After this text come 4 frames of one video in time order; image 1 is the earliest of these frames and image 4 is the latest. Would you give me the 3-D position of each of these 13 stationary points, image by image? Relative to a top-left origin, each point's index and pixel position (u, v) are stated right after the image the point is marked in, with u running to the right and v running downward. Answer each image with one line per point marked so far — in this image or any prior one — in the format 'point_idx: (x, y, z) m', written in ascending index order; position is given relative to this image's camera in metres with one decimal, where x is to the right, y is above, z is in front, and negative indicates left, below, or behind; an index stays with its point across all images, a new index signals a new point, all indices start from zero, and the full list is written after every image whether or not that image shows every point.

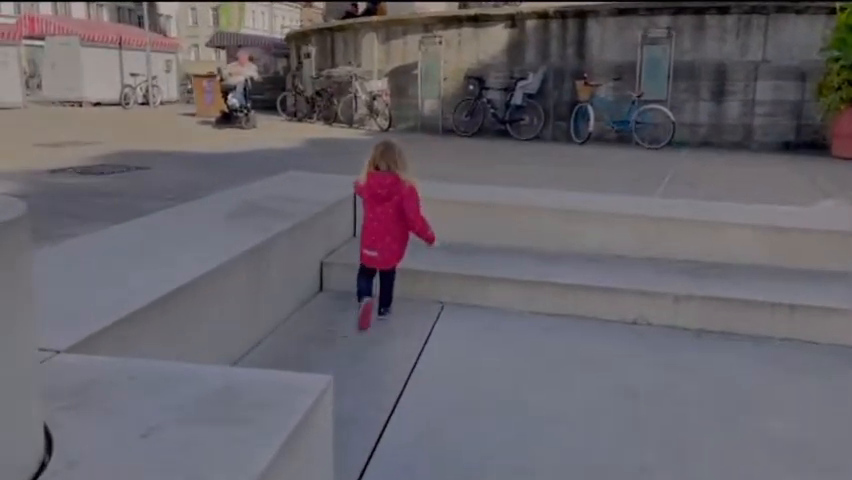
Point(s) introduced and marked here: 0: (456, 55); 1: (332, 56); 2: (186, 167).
0: (+0.6, +3.9, +14.9) m
1: (-2.3, +4.6, +17.7) m
2: (-3.1, +0.9, +9.2) m
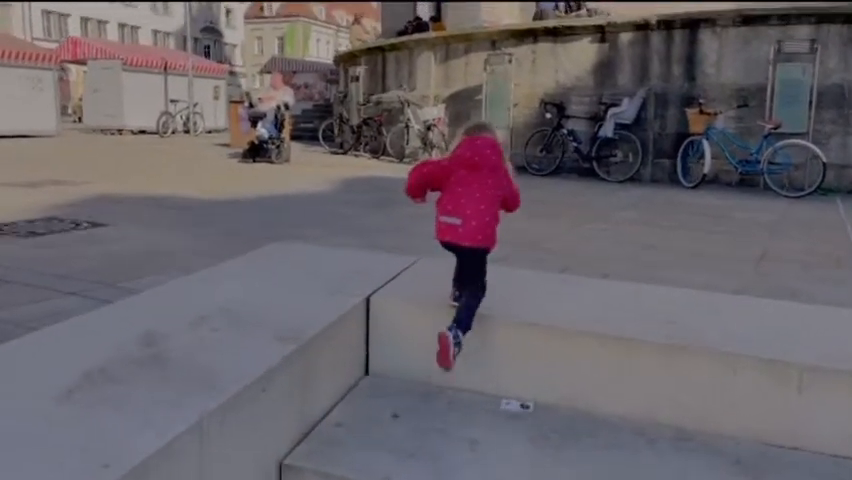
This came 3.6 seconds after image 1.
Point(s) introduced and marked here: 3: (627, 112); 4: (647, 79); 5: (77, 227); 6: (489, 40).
0: (+1.8, +2.8, +12.1) m
1: (-0.9, +3.5, +15.2) m
2: (-2.5, +0.2, +6.7) m
3: (+3.1, +2.0, +11.0) m
4: (+3.5, +2.5, +11.2) m
5: (-3.1, +0.1, +6.3) m
6: (+1.1, +3.5, +12.6) m
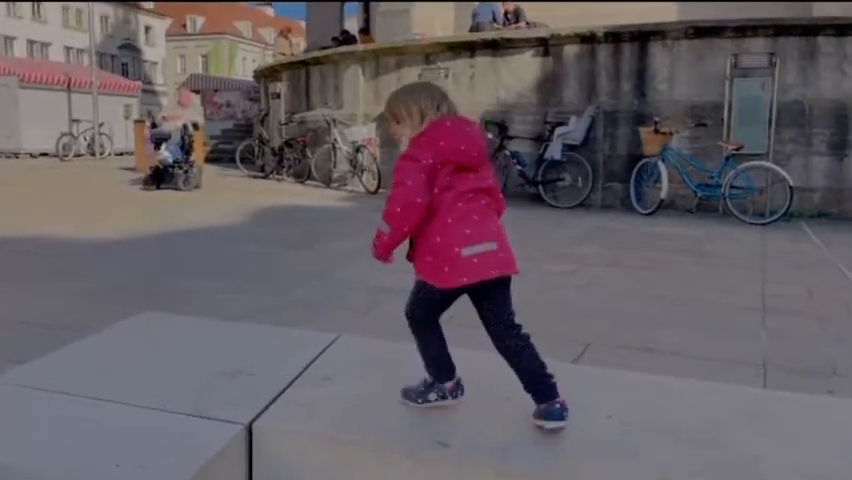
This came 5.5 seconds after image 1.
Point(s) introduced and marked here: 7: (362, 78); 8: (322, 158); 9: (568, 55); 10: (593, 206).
0: (+0.6, +2.3, +11.1) m
1: (-2.4, +2.8, +13.9) m
2: (-3.0, -0.3, +5.2) m
3: (+2.1, +1.5, +10.0) m
4: (+2.4, +2.1, +10.2) m
5: (-3.6, -0.3, +4.7) m
6: (-0.1, +3.0, +11.5) m
7: (-1.1, +2.8, +12.2) m
8: (-1.9, +1.5, +12.8) m
9: (+2.1, +2.7, +10.4) m
10: (+2.4, +0.5, +10.2) m
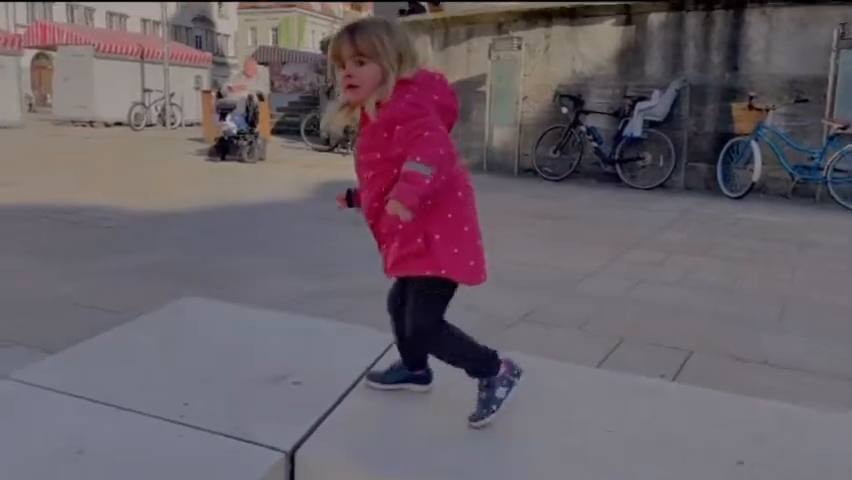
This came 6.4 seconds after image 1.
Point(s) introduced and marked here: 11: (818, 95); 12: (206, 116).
0: (+1.7, +2.6, +10.5) m
1: (-1.0, +3.3, +13.5) m
2: (-2.5, -0.1, +5.0) m
3: (+3.0, +1.7, +9.3) m
4: (+3.4, +2.3, +9.5) m
5: (-3.1, -0.1, +4.6) m
6: (+1.1, +3.3, +10.9) m
7: (+0.1, +3.2, +11.7) m
8: (-0.7, +1.9, +12.4) m
9: (+3.1, +2.9, +9.6) m
10: (+3.3, +0.7, +9.5) m
11: (+4.8, +1.8, +8.7) m
12: (-4.5, +2.5, +14.5) m
